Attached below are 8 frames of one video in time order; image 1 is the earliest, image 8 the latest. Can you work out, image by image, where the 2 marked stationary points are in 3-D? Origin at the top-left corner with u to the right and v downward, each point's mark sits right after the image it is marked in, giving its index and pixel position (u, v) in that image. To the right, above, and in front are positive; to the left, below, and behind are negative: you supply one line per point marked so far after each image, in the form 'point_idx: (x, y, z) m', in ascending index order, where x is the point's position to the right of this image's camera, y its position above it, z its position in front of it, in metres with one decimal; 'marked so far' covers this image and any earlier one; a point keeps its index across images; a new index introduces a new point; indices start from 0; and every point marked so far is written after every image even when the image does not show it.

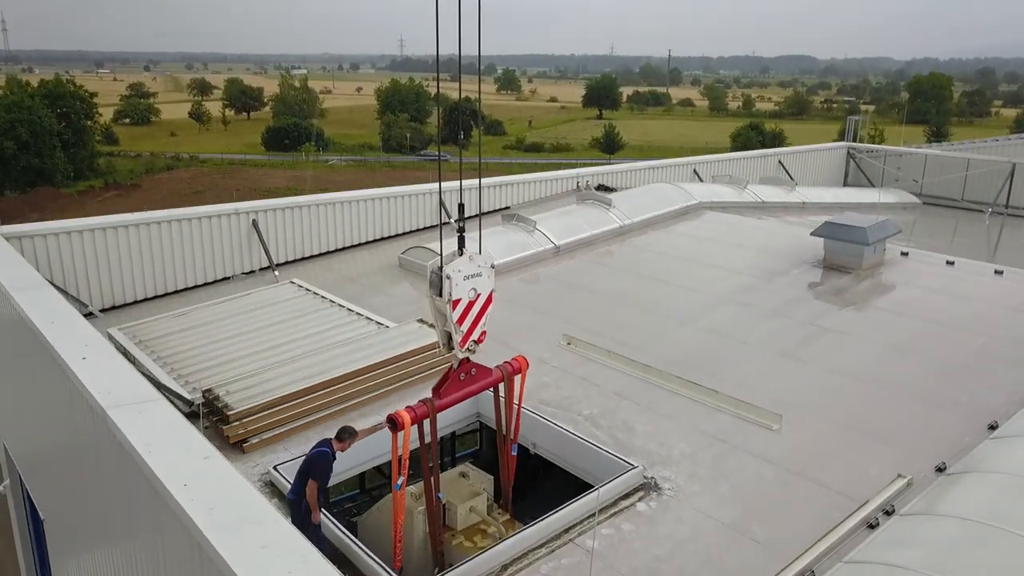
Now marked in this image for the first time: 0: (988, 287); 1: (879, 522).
0: (+6.1, 0.0, +10.5) m
1: (+2.7, -1.7, +6.0) m
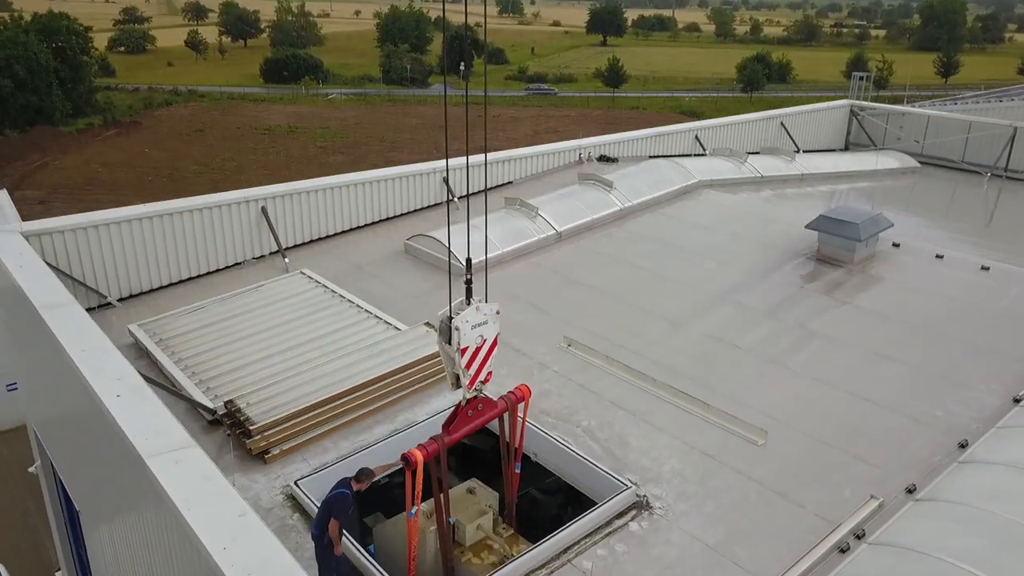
0: (+6.1, 0.0, +10.9) m
1: (+2.7, -2.1, +6.6) m
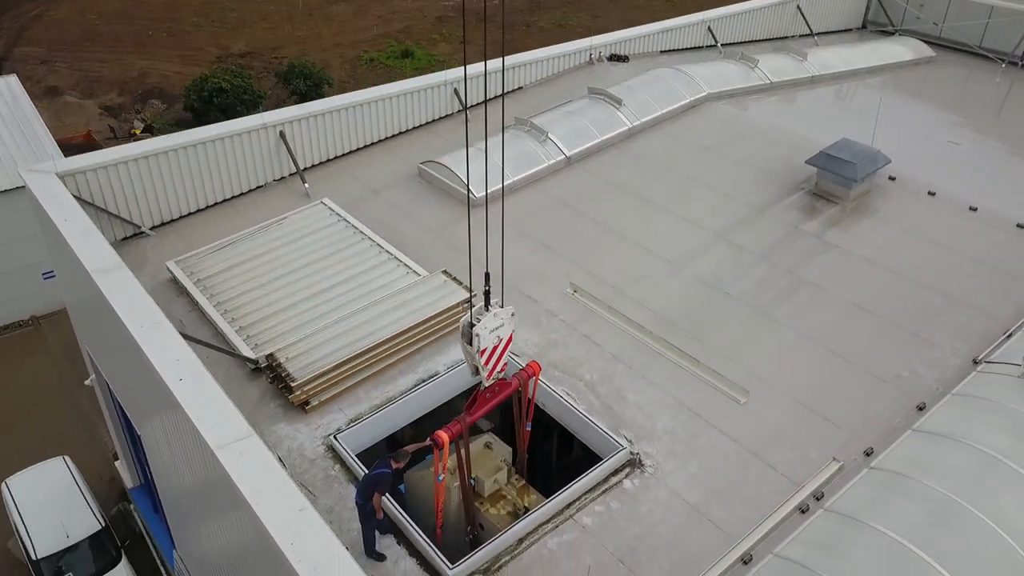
0: (+6.3, +0.8, +11.5) m
1: (+2.8, -2.1, +7.8) m
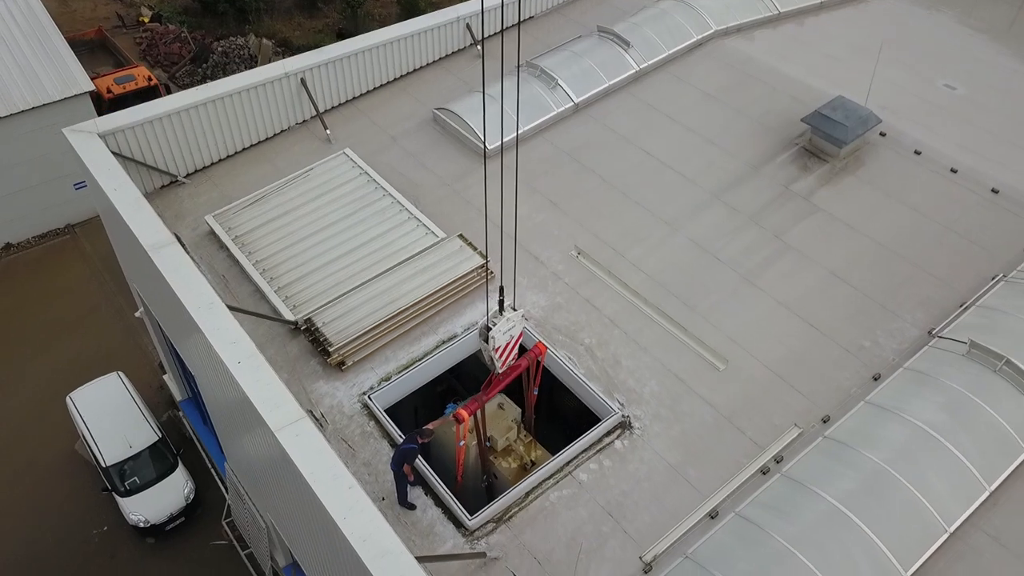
0: (+6.5, +1.5, +12.4) m
1: (+2.9, -2.1, +9.3) m
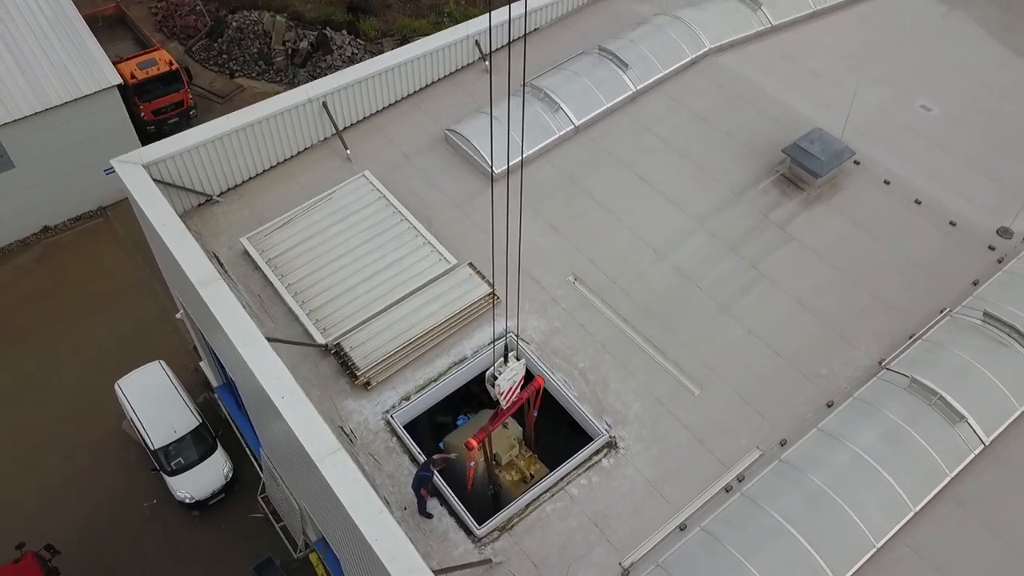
0: (+6.5, +1.1, +13.6) m
1: (+3.0, -2.7, +10.9) m
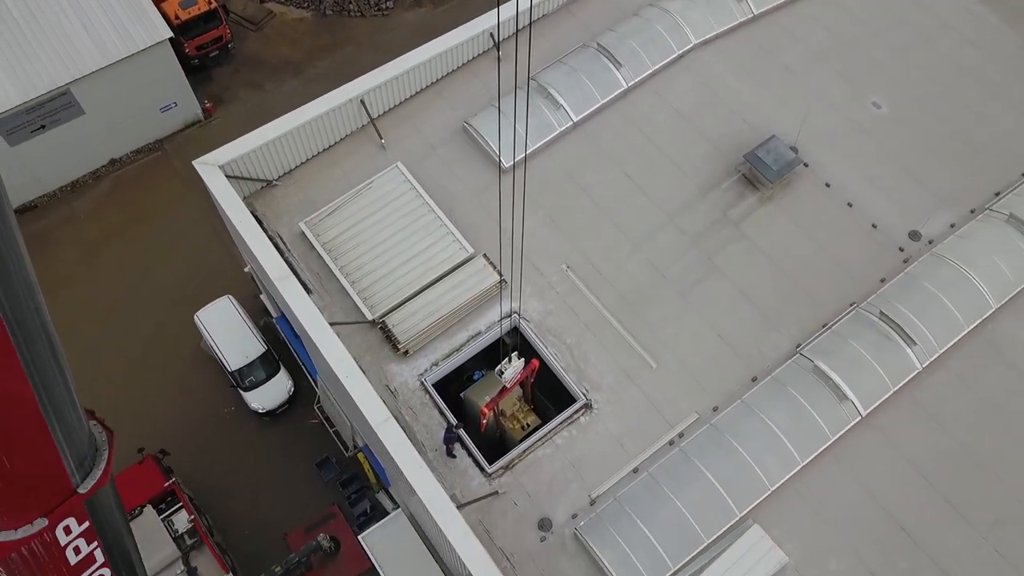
0: (+6.6, +1.4, +16.8) m
1: (+3.0, -2.8, +15.0) m
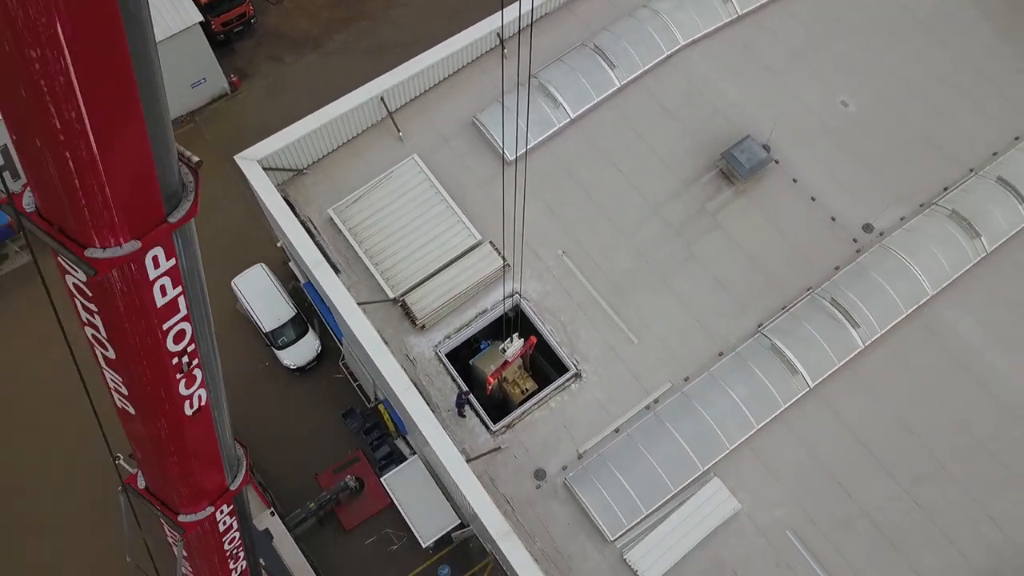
0: (+6.7, +1.7, +19.1) m
1: (+3.0, -2.6, +17.7) m
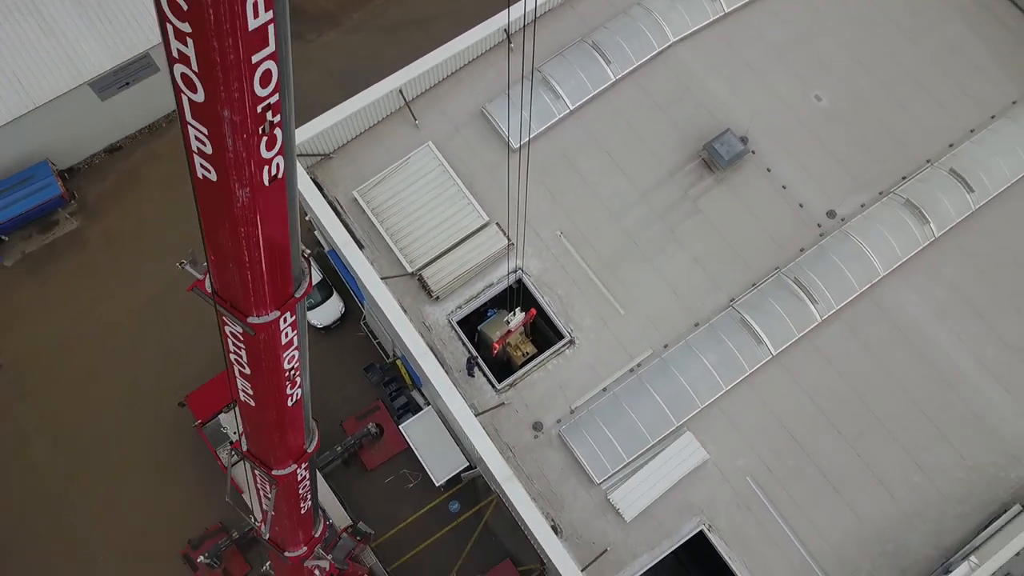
0: (+6.8, +2.3, +21.5) m
1: (+3.1, -2.1, +20.5) m
